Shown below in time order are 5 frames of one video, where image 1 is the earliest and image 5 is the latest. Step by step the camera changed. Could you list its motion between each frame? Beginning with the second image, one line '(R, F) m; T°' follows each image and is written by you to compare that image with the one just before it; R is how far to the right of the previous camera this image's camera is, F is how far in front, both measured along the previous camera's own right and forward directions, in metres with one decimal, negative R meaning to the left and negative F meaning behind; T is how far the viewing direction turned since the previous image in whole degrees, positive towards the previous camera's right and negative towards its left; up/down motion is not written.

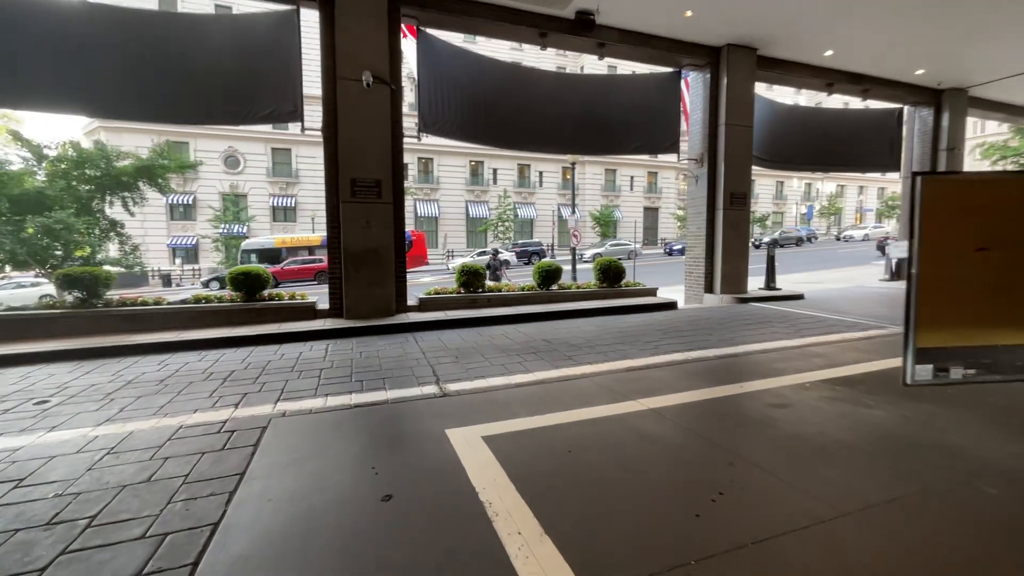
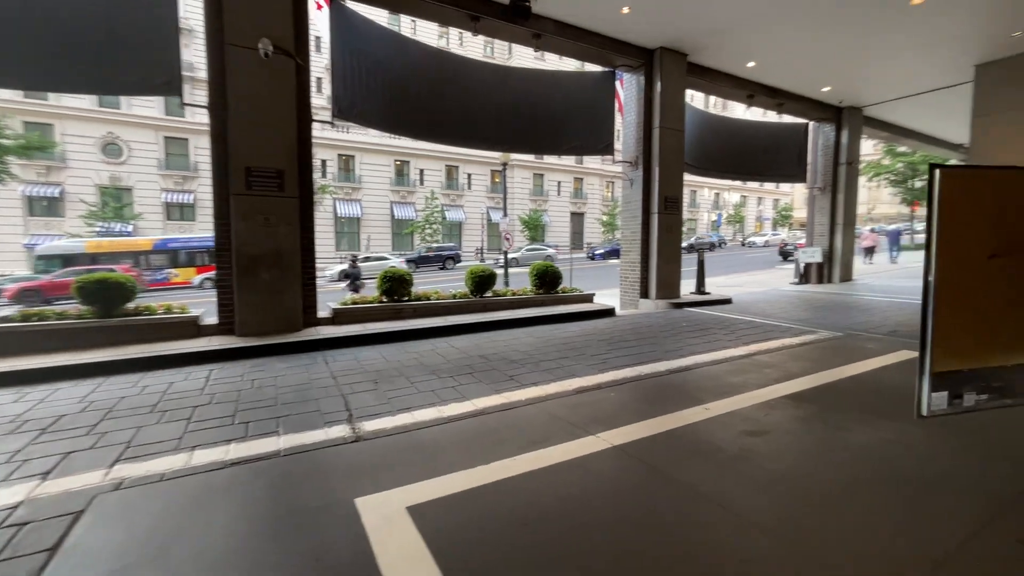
(0.0, +0.8) m; +9°
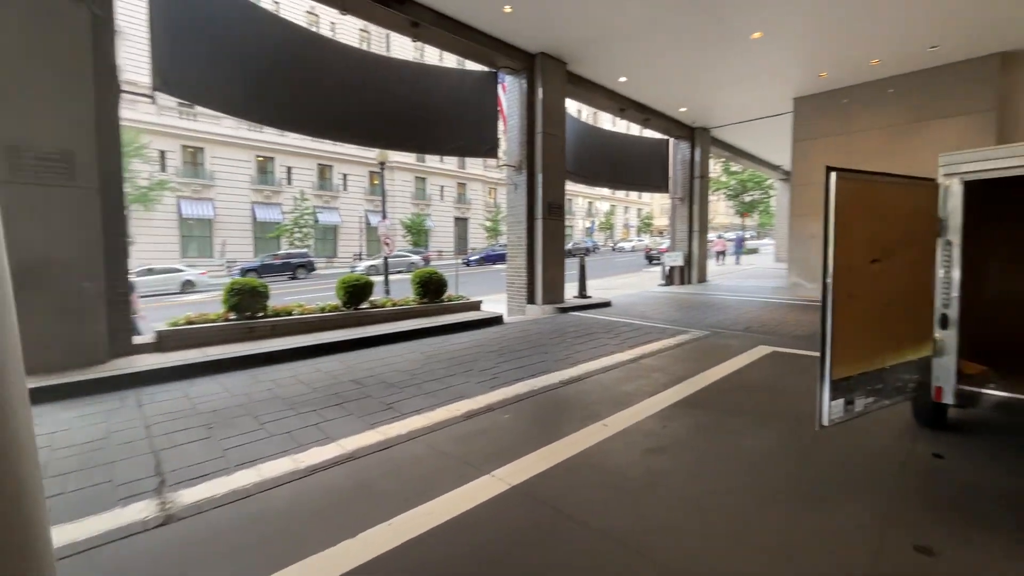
(+0.1, +0.6) m; +15°
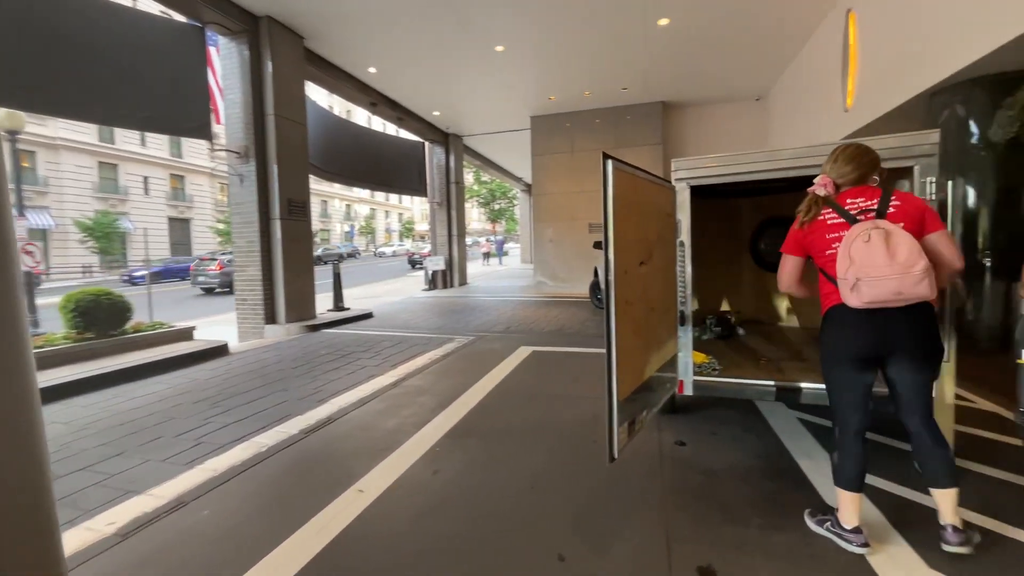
(+0.3, +0.8) m; +30°
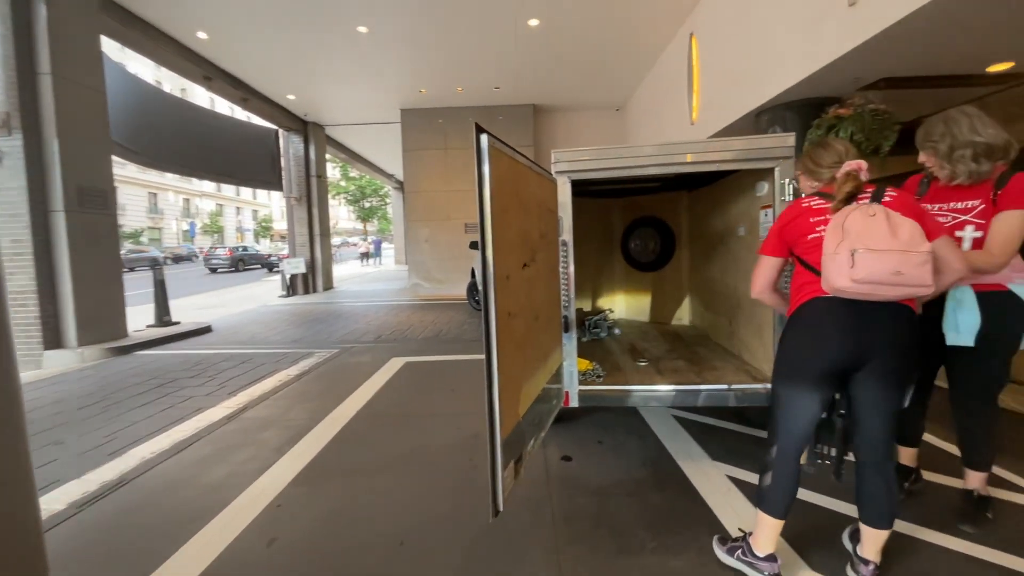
(+0.1, +0.4) m; +16°
